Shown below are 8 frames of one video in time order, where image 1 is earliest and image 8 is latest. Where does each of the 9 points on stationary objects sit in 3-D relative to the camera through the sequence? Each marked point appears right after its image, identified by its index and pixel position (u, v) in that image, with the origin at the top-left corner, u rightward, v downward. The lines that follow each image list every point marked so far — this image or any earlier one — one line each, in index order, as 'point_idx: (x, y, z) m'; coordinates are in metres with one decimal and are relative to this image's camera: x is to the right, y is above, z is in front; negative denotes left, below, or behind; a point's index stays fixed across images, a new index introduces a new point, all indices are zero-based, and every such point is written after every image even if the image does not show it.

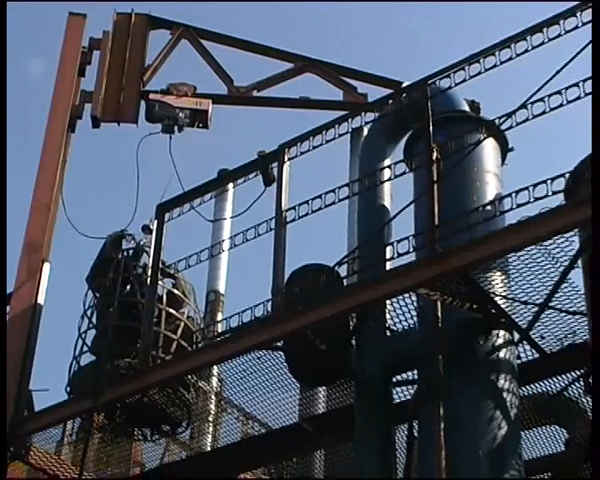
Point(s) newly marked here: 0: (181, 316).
0: (-1.0, -0.6, +7.5) m
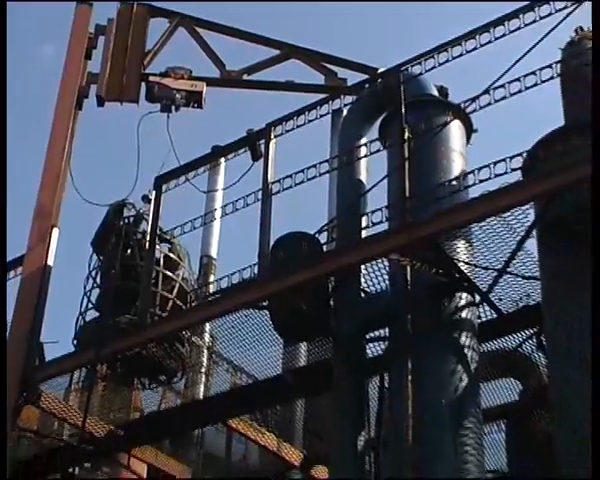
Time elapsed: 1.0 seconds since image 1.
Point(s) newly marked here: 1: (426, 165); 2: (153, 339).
0: (-1.1, -0.3, +8.2) m
1: (+0.9, +0.6, +6.9) m
2: (-1.1, -0.7, +6.9) m
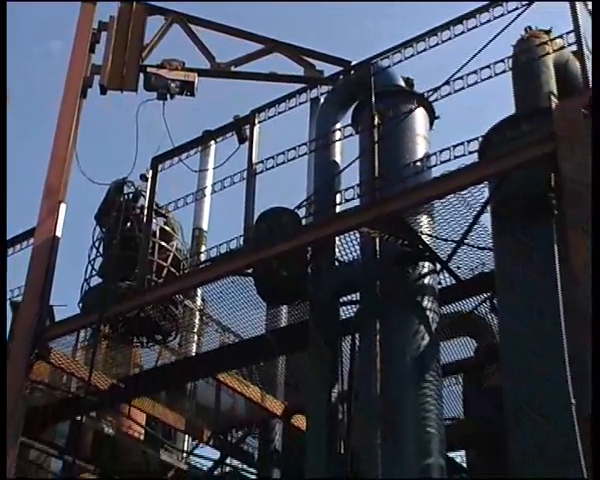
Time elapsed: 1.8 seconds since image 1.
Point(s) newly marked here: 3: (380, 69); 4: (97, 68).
0: (-1.3, -0.1, +9.0) m
1: (+0.8, +0.8, +7.7) m
2: (-1.3, -0.5, +7.8) m
3: (+0.7, +1.5, +8.4) m
4: (-2.2, +1.8, +9.9) m
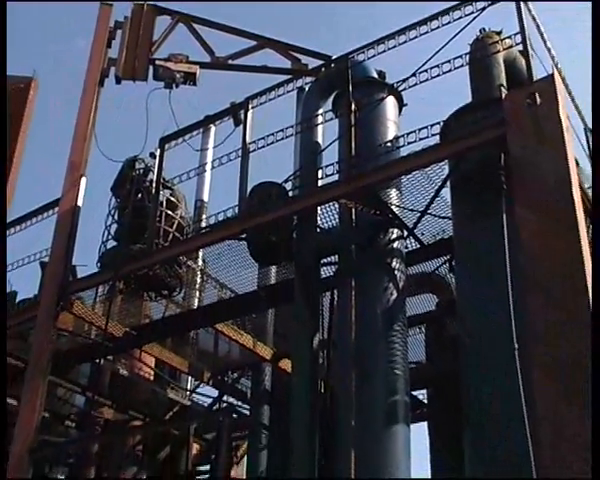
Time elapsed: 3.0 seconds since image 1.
0: (-1.4, +0.3, +10.2) m
1: (+0.7, +1.1, +8.9) m
2: (-1.4, -0.2, +9.0) m
3: (+0.6, +1.9, +9.6) m
4: (-2.3, +2.2, +11.1) m
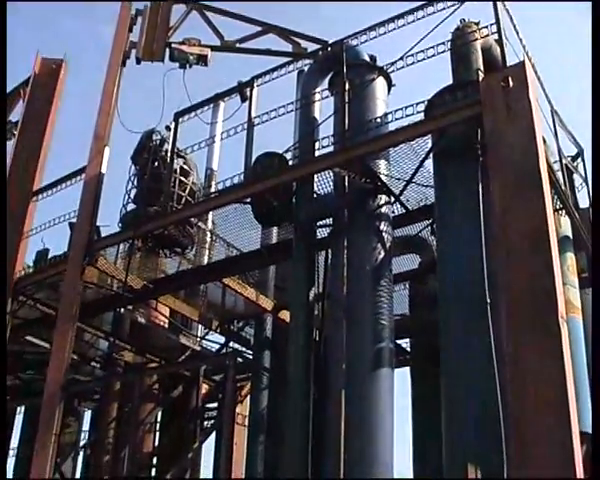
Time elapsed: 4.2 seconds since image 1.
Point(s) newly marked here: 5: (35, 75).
0: (-1.4, +0.7, +11.3) m
1: (+0.7, +1.5, +9.9) m
2: (-1.4, +0.2, +10.1) m
3: (+0.6, +2.3, +10.6) m
4: (-2.3, +2.7, +12.1) m
5: (-3.5, +2.1, +11.8) m
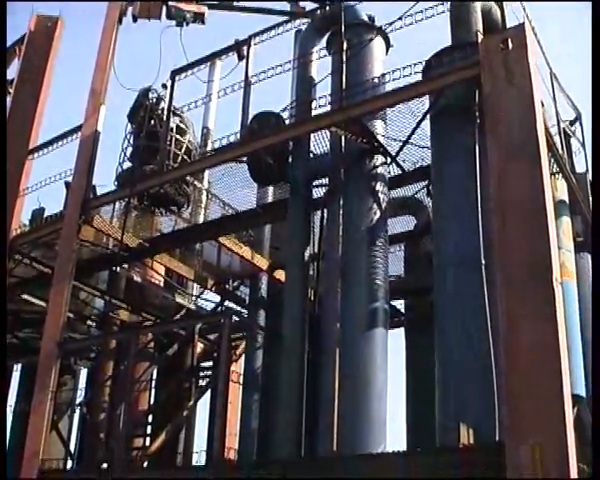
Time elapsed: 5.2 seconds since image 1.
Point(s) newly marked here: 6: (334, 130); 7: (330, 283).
0: (-1.5, +1.2, +11.3) m
1: (+0.6, +1.9, +9.9) m
2: (-1.5, +0.7, +10.1) m
3: (+0.6, +2.7, +10.6) m
4: (-2.3, +3.2, +12.0) m
5: (-3.5, +2.7, +11.7) m
6: (+0.4, +1.2, +9.7) m
7: (+0.3, -0.4, +9.4) m
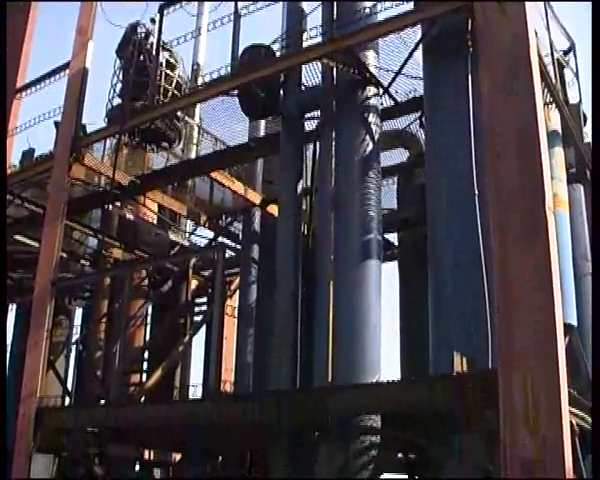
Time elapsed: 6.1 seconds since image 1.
0: (-1.6, +2.0, +11.2) m
1: (+0.5, +2.6, +9.8) m
2: (-1.6, +1.4, +10.0) m
3: (+0.5, +3.5, +10.4) m
4: (-2.4, +4.0, +11.8) m
5: (-3.6, +3.4, +11.5) m
6: (+0.3, +1.9, +9.6) m
7: (+0.2, +0.3, +9.4) m
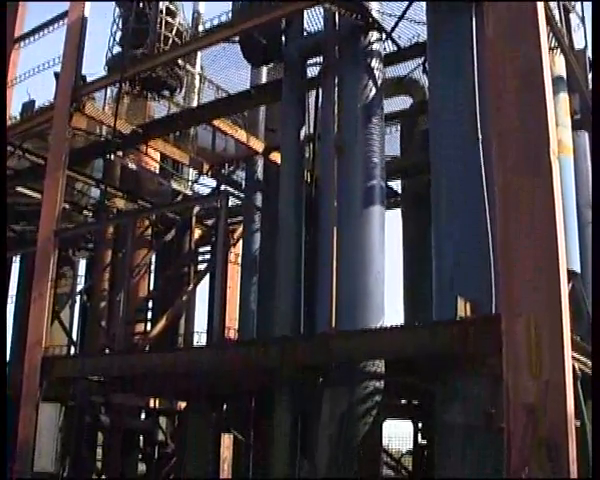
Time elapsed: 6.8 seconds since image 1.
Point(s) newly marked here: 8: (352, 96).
0: (-1.5, +2.6, +11.1) m
1: (+0.5, +3.2, +9.6) m
2: (-1.5, +1.9, +10.0) m
3: (+0.5, +4.1, +10.2) m
4: (-2.4, +4.6, +11.6) m
5: (-3.6, +4.0, +11.3) m
6: (+0.3, +2.4, +9.5) m
7: (+0.3, +0.8, +9.3) m
8: (+0.5, +1.4, +9.2) m
